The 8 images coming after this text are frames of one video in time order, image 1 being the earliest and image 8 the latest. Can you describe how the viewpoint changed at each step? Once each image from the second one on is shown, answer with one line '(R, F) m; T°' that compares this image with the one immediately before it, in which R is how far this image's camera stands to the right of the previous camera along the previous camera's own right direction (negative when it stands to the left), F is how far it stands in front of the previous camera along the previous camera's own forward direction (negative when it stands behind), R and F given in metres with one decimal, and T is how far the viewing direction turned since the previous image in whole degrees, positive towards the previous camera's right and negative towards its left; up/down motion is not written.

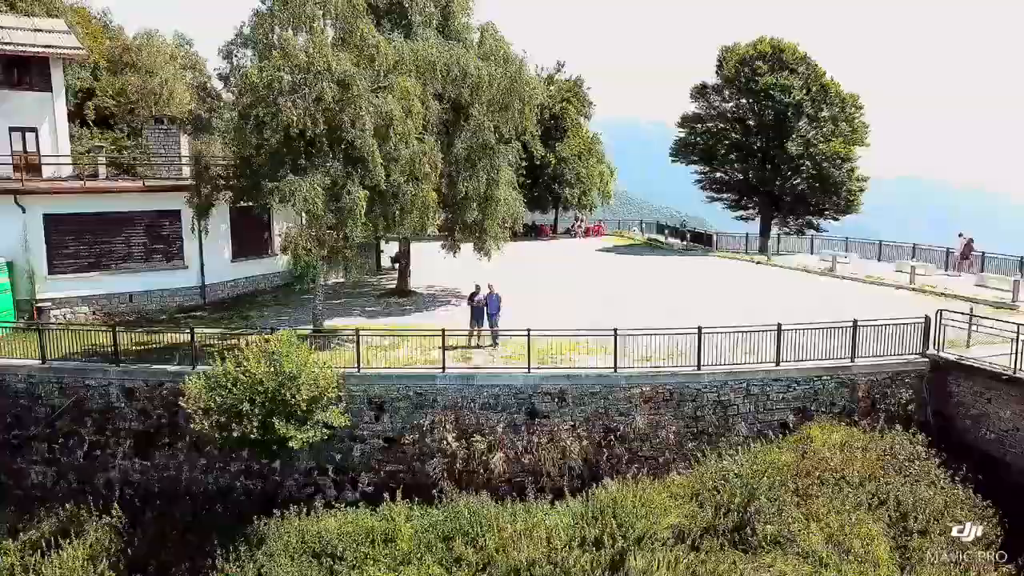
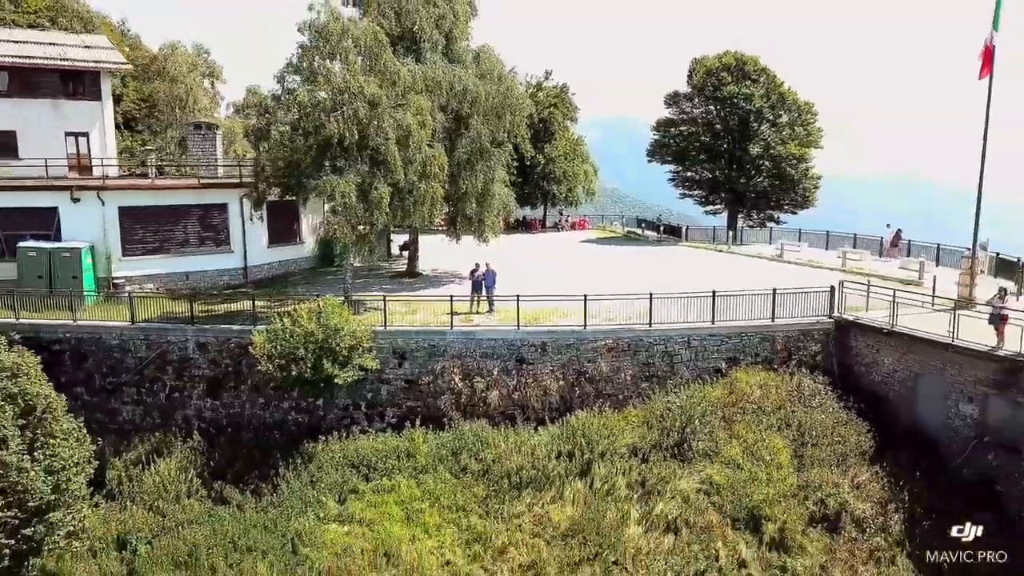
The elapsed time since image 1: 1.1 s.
(0.0, -3.5) m; +1°
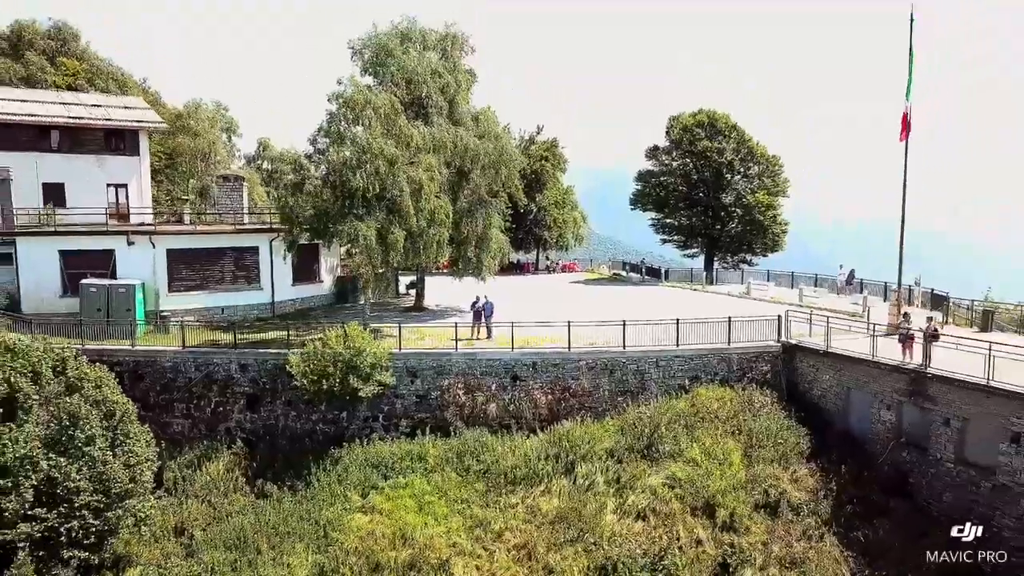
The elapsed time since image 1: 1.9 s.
(0.0, -3.0) m; 0°
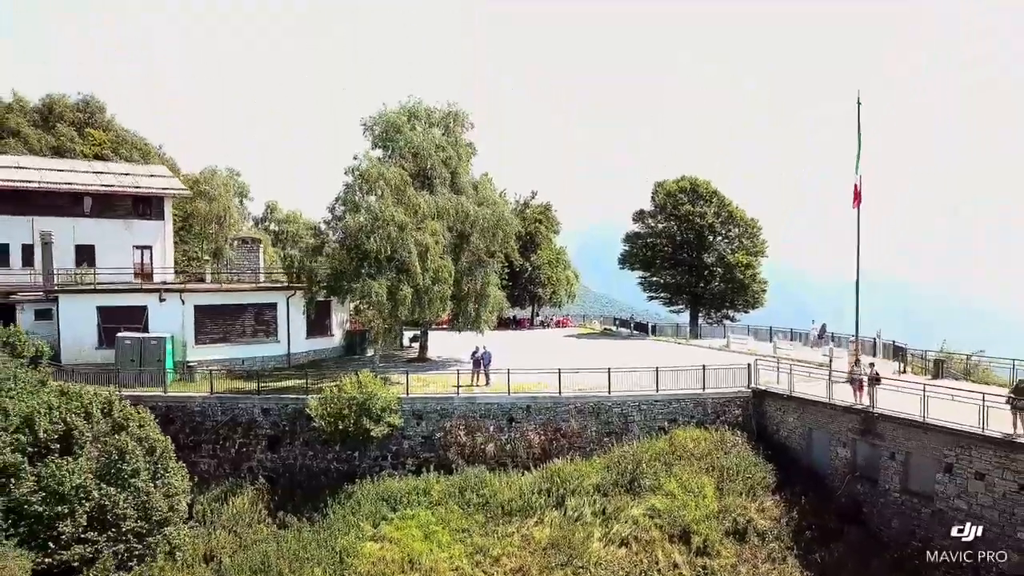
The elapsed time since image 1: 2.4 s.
(0.0, -2.3) m; 0°
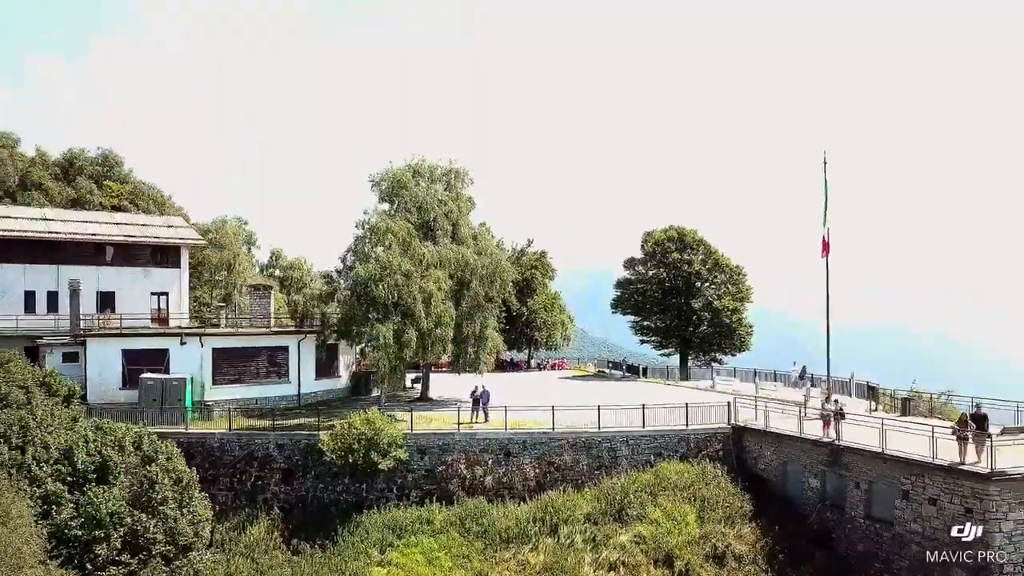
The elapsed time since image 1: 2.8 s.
(0.0, -1.9) m; 0°
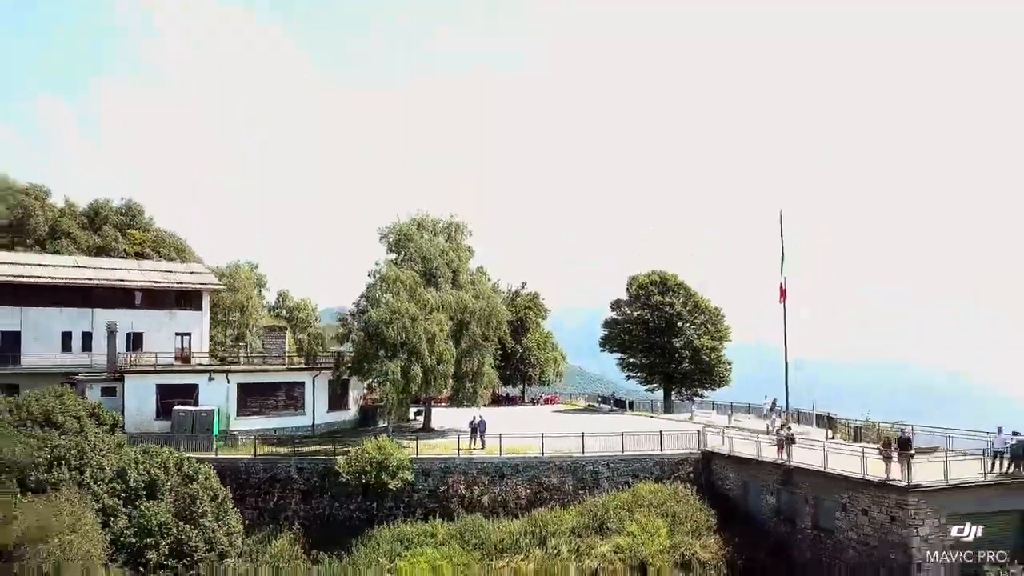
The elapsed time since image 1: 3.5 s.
(+0.1, -3.2) m; 0°
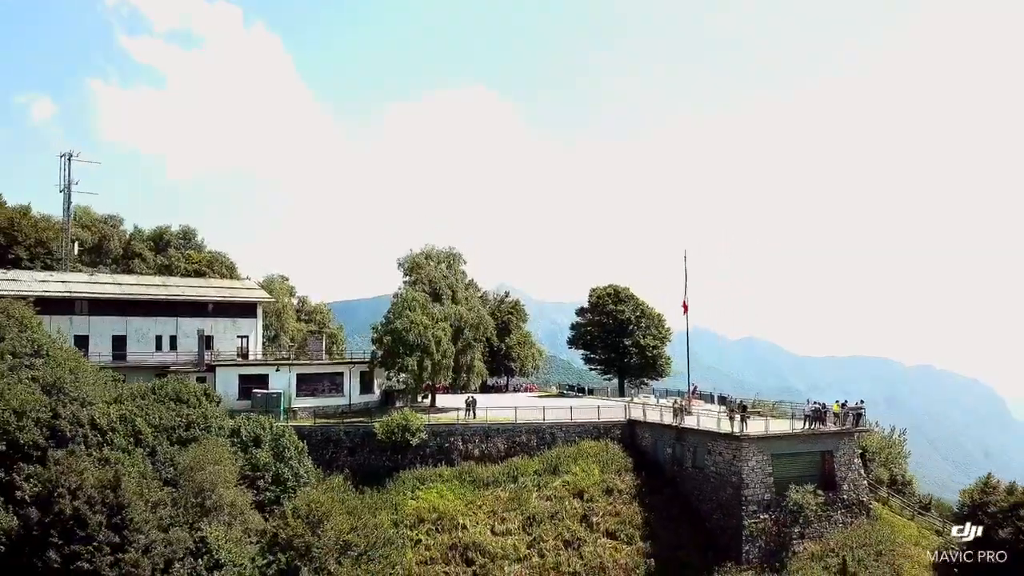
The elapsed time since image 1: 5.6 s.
(+0.4, -11.5) m; +1°
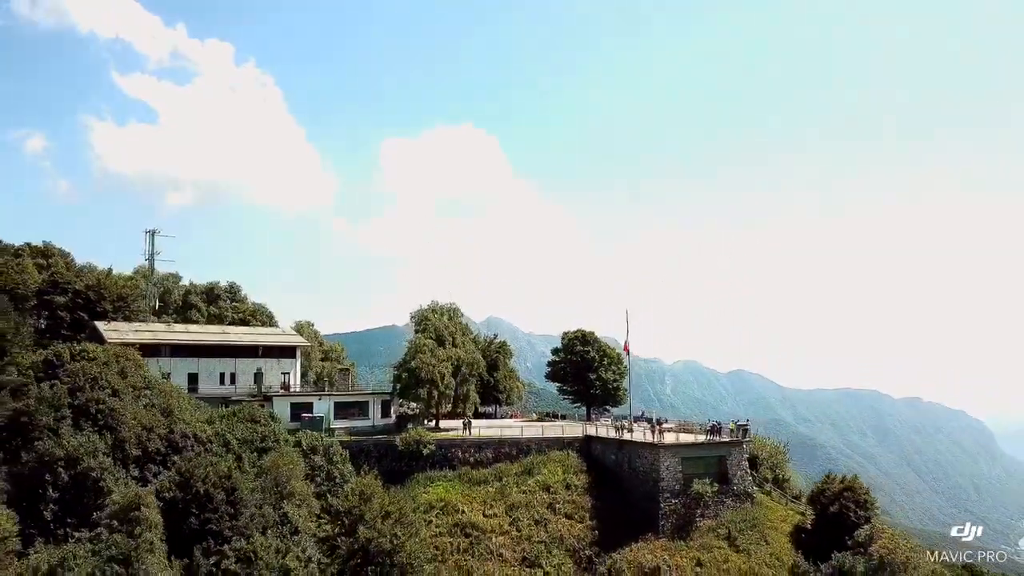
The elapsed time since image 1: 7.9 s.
(+0.3, -13.3) m; +1°
